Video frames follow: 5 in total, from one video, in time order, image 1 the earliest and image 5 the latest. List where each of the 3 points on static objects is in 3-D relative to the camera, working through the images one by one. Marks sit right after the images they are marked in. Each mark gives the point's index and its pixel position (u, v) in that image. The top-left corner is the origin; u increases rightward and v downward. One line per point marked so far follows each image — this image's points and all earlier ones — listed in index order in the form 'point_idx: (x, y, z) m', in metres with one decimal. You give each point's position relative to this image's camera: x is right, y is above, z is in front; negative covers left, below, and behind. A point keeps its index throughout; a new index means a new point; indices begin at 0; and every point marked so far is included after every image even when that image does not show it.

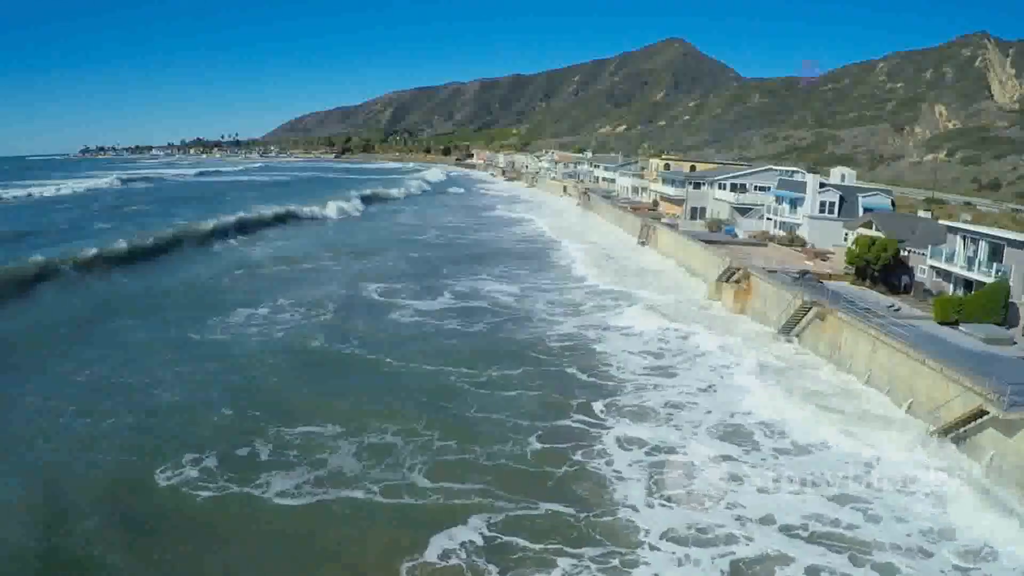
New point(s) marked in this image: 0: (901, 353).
0: (+7.9, -1.3, +14.5) m
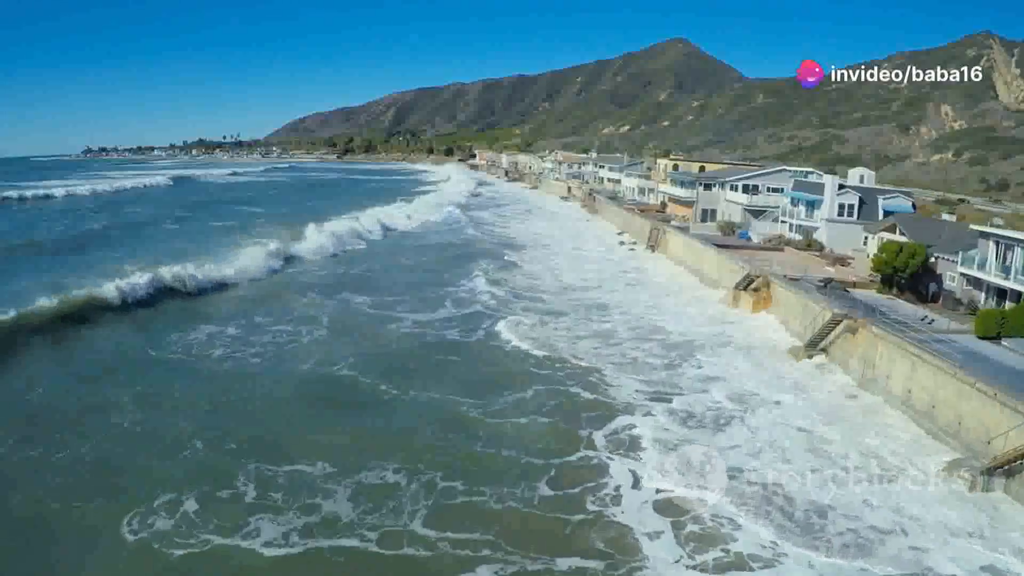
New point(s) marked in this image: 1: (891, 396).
0: (+8.0, -1.6, +13.2) m
1: (+7.9, -2.2, +14.8) m
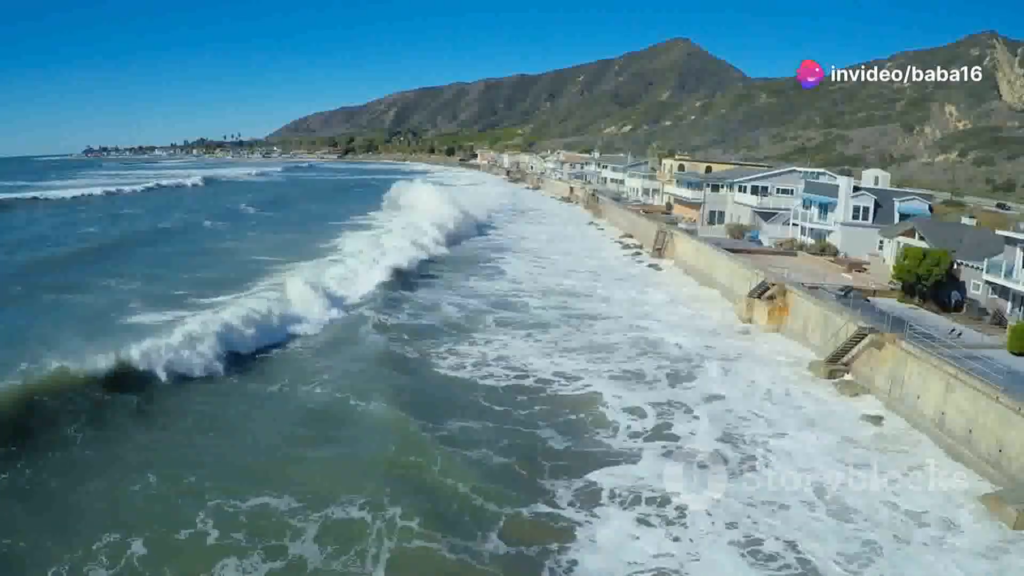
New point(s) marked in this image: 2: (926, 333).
0: (+8.1, -1.8, +12.1) m
1: (+8.0, -2.5, +13.7) m
2: (+9.0, -1.0, +15.3) m
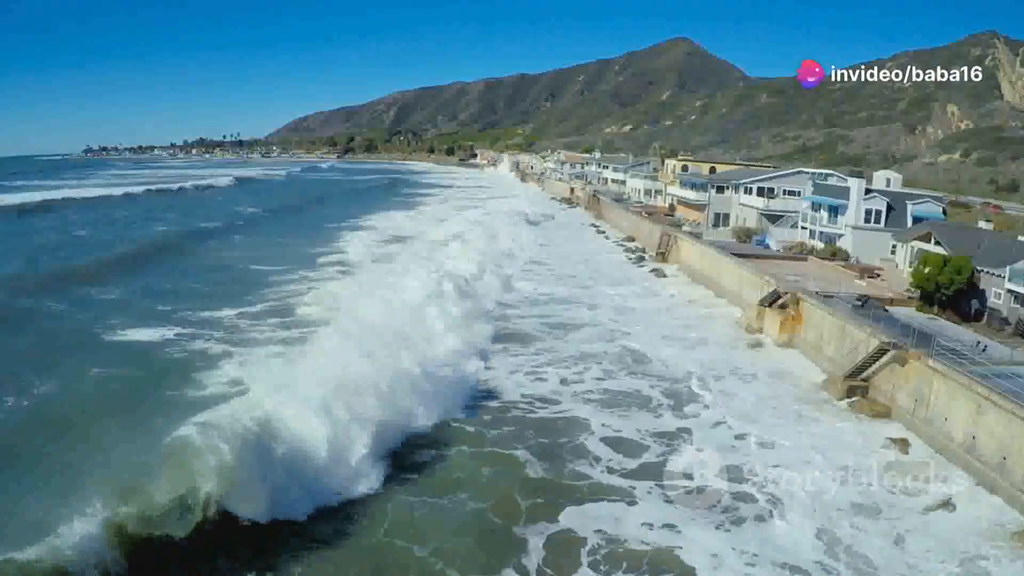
0: (+8.0, -2.1, +11.1) m
1: (+7.9, -2.7, +12.7) m
2: (+8.9, -1.2, +14.3) m
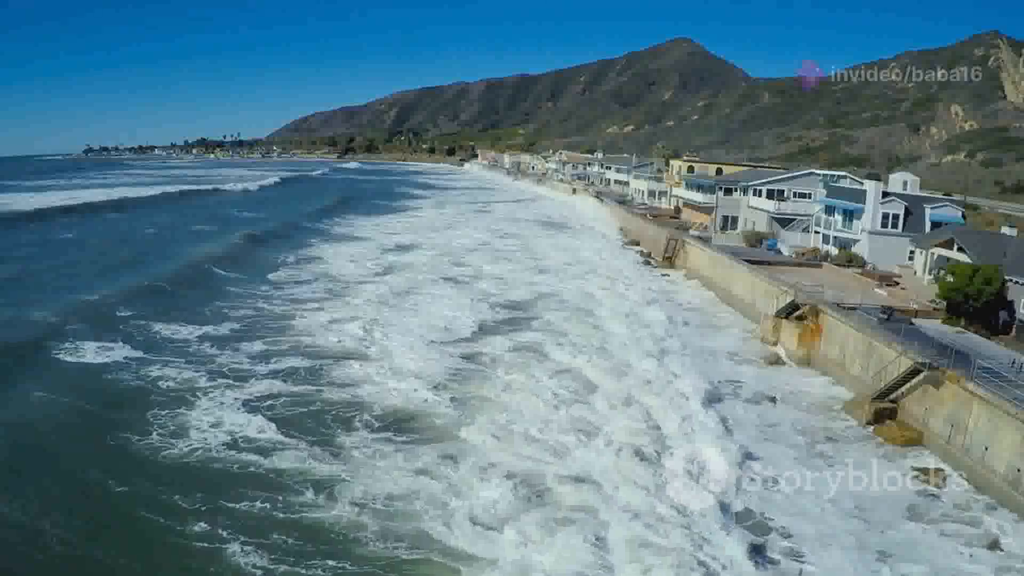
0: (+8.0, -2.3, +9.9) m
1: (+7.9, -3.0, +11.6) m
2: (+8.9, -1.5, +13.2) m
